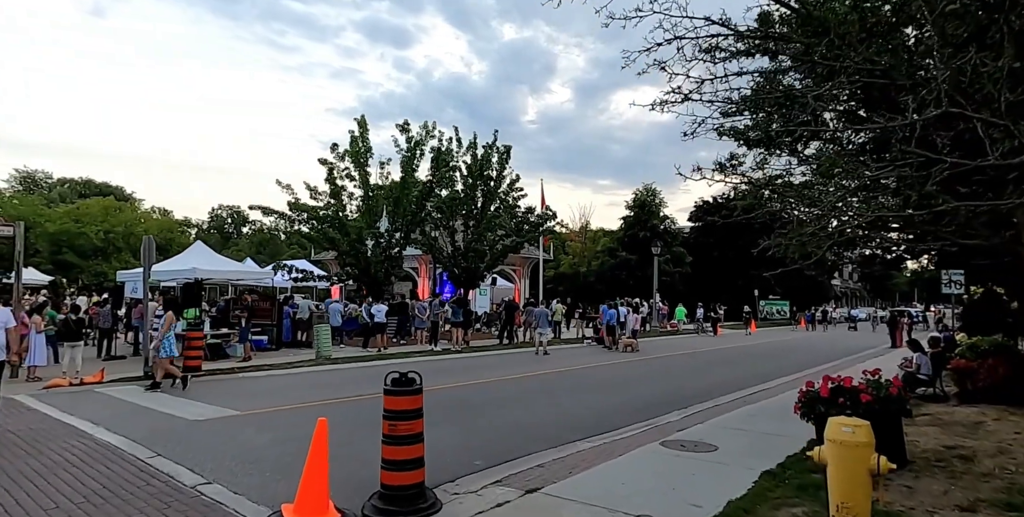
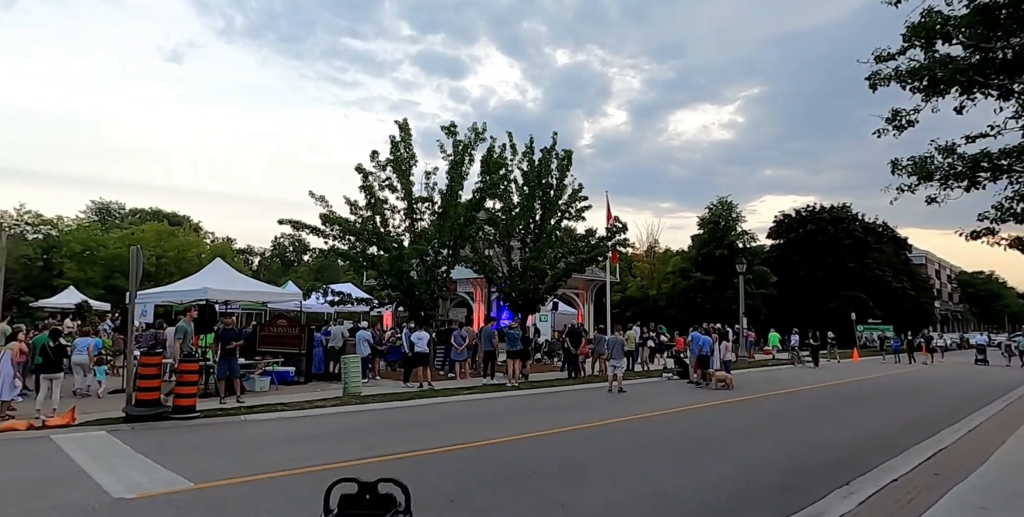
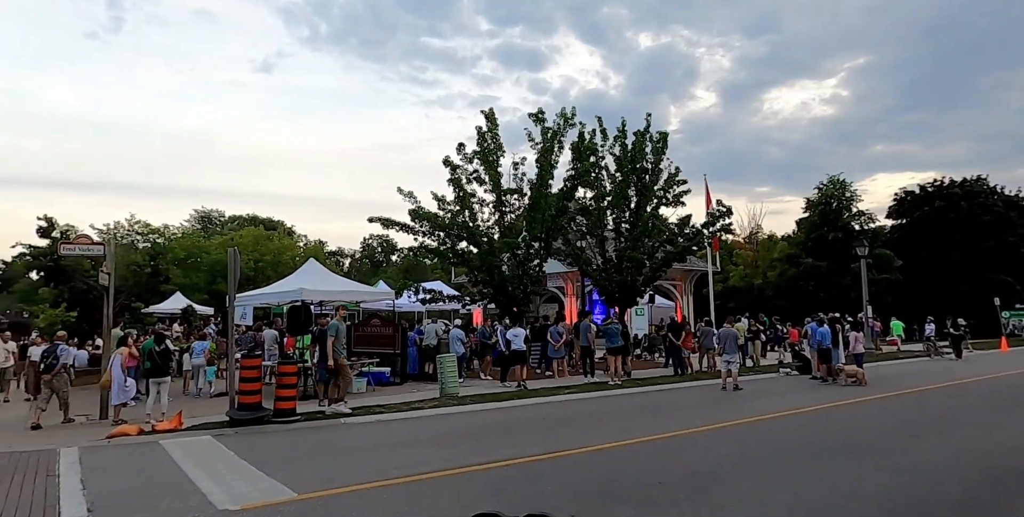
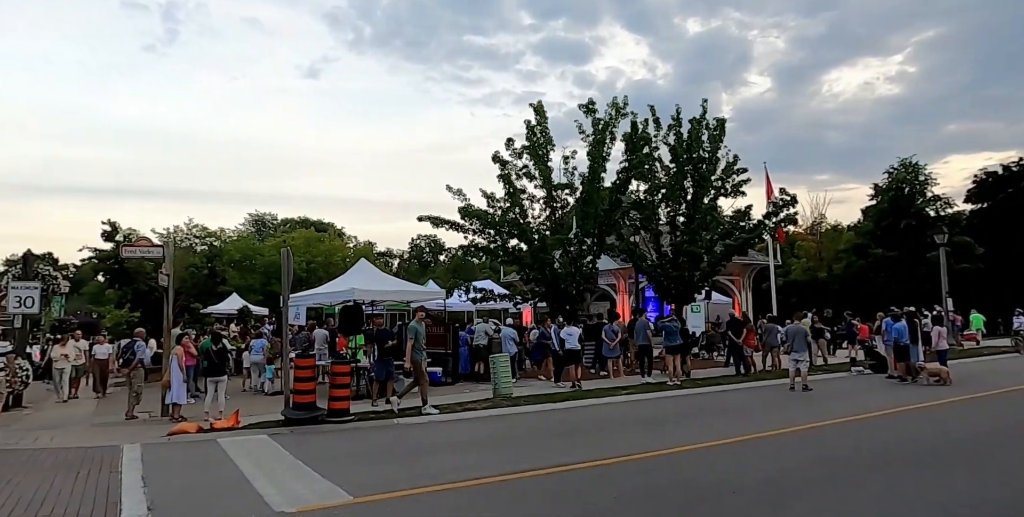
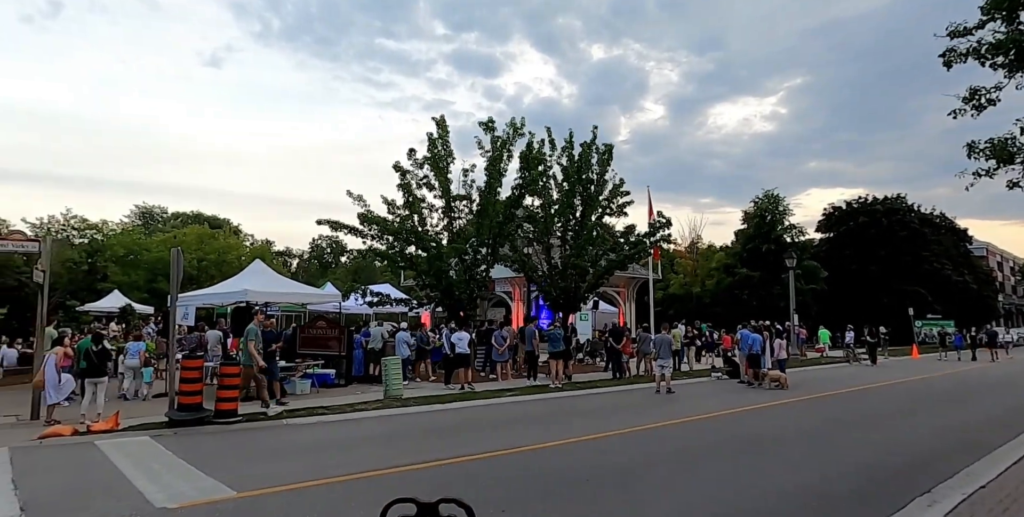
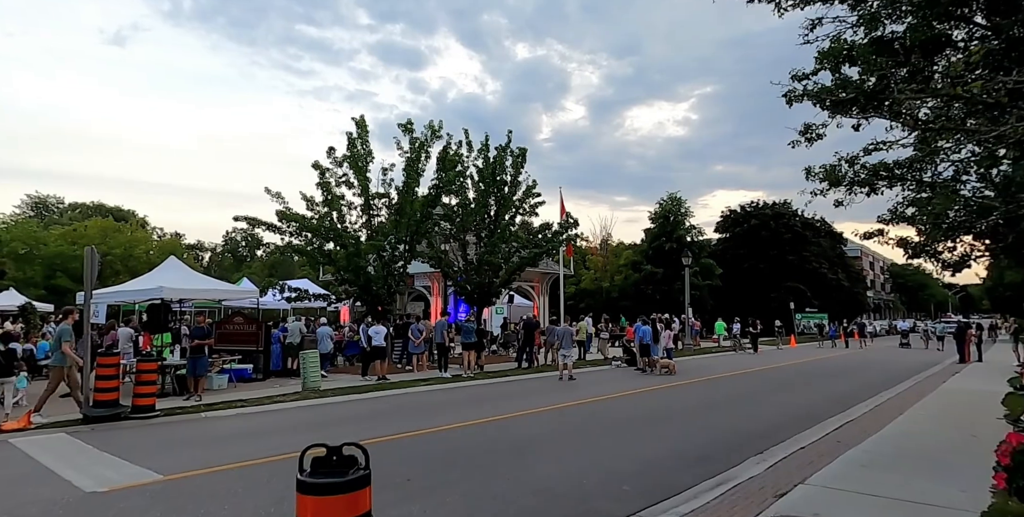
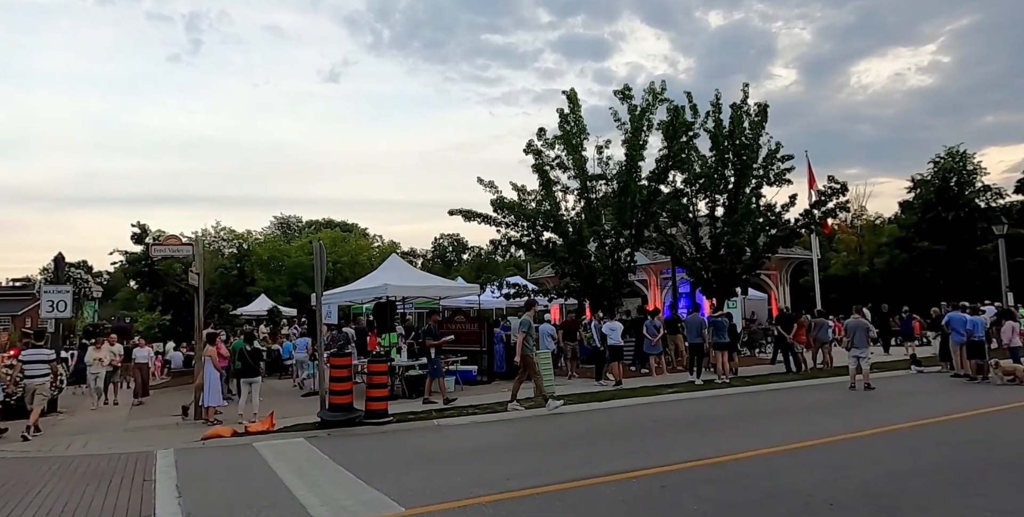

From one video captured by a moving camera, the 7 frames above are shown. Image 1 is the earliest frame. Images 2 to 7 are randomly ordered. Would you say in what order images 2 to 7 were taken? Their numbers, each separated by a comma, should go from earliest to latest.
6, 2, 5, 3, 4, 7
